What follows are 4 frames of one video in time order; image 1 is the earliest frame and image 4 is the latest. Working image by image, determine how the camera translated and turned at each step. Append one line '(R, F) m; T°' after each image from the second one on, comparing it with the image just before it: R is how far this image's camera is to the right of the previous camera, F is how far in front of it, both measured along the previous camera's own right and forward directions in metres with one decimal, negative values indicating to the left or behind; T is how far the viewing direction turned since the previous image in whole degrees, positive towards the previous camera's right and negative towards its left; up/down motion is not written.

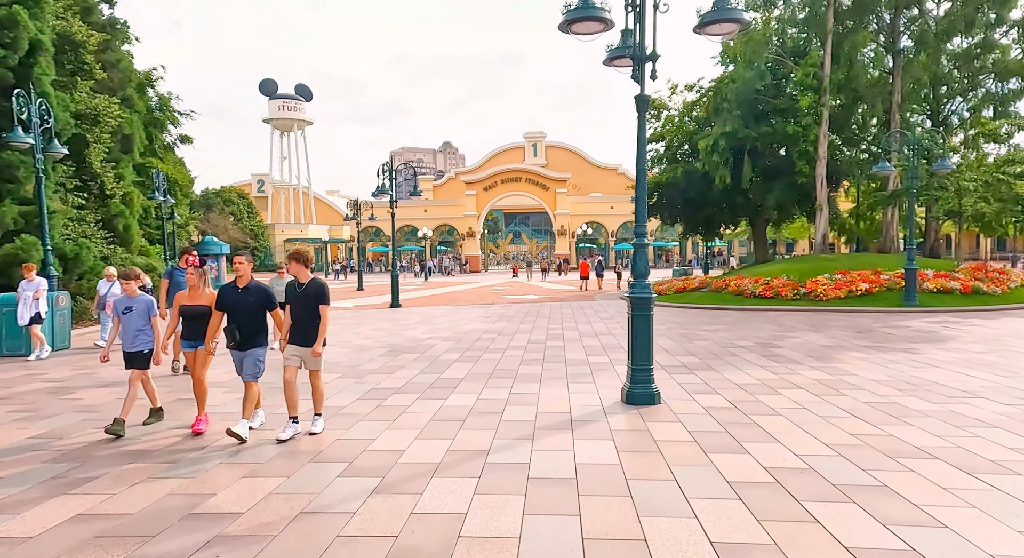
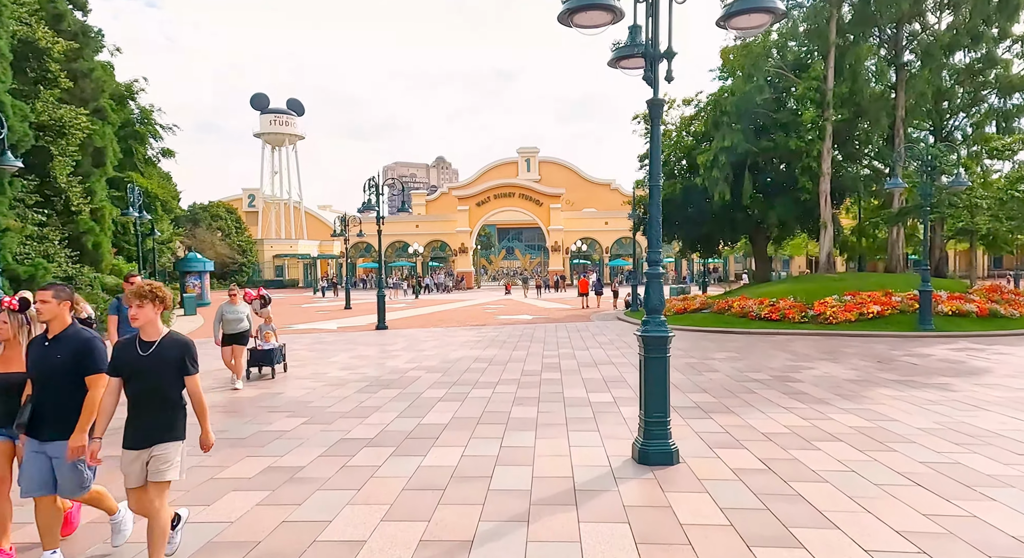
(0.0, +0.9) m; +1°
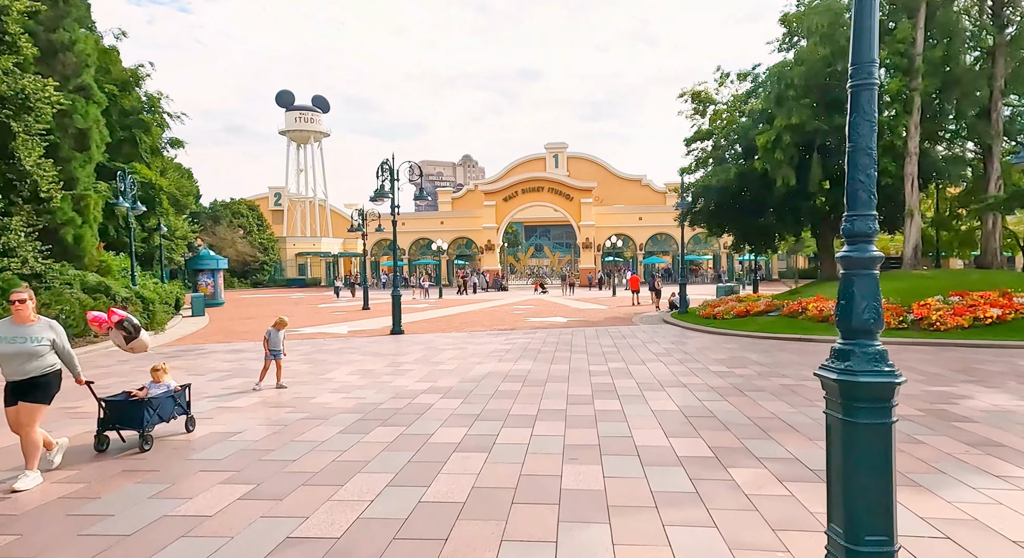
(-0.2, +2.5) m; -3°
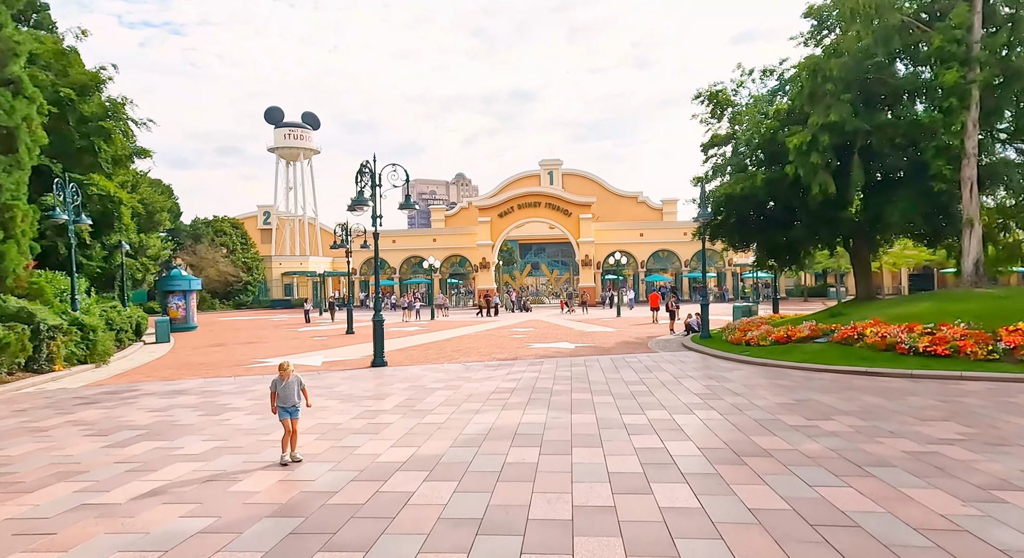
(-0.2, +2.4) m; +1°
